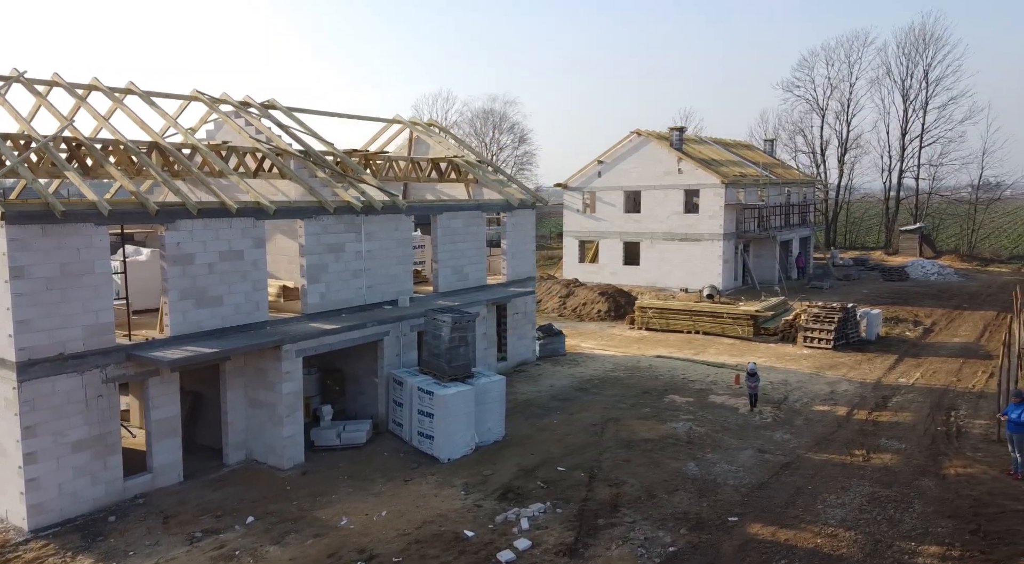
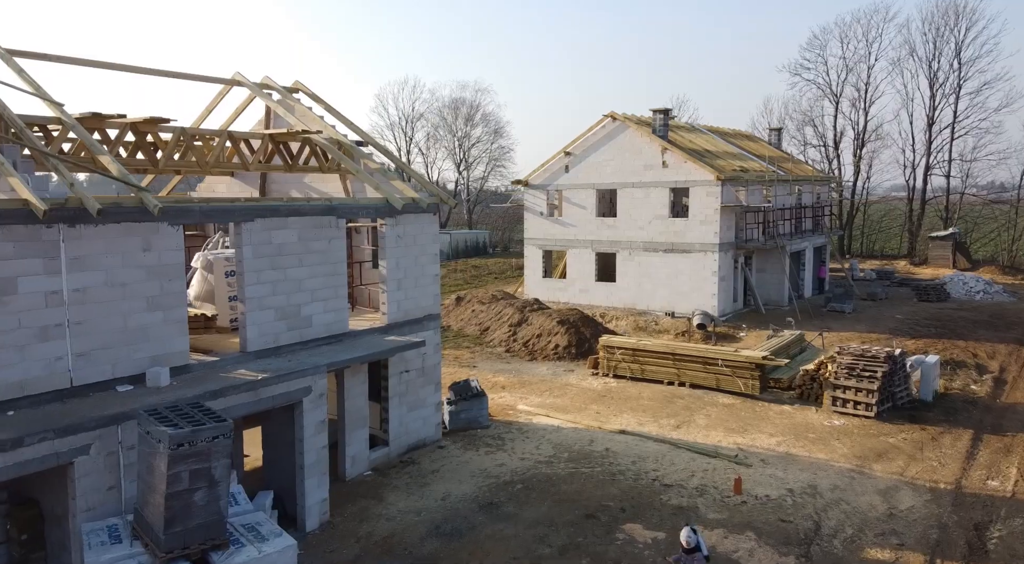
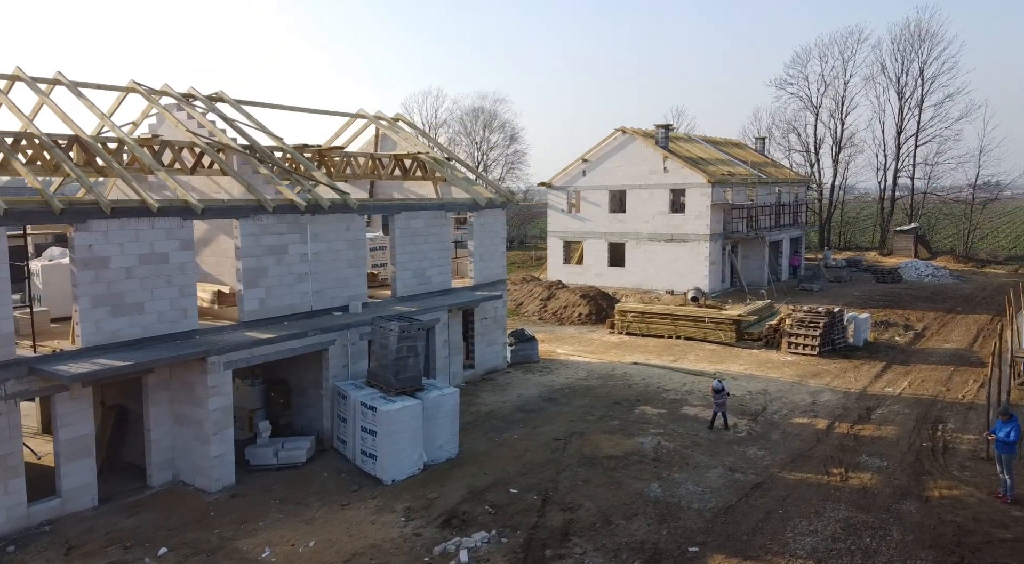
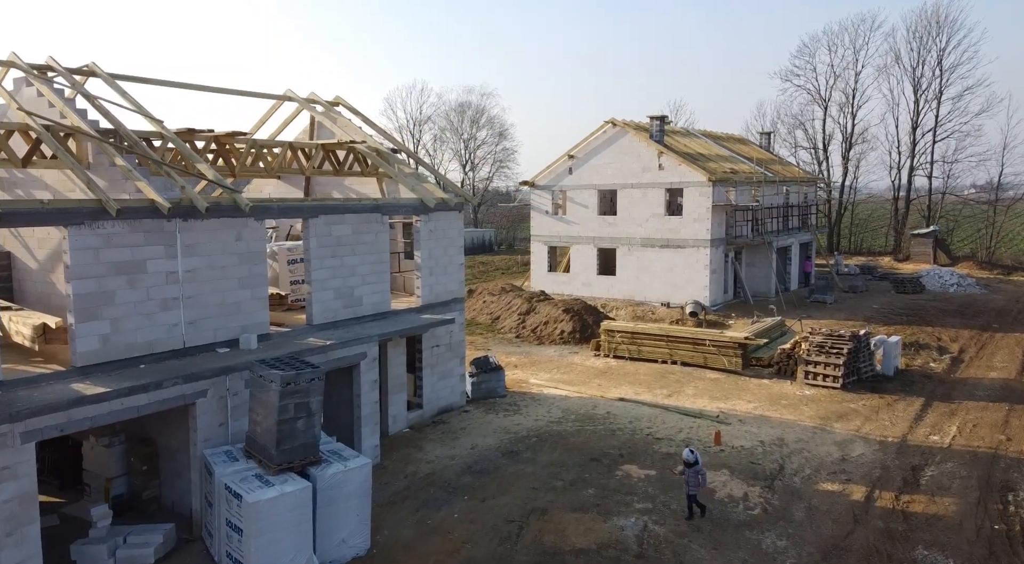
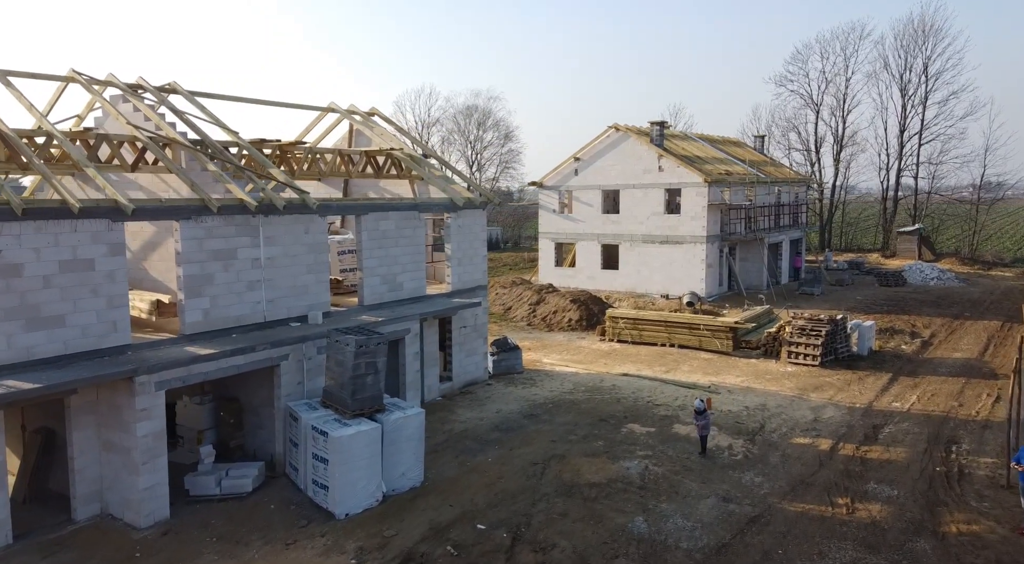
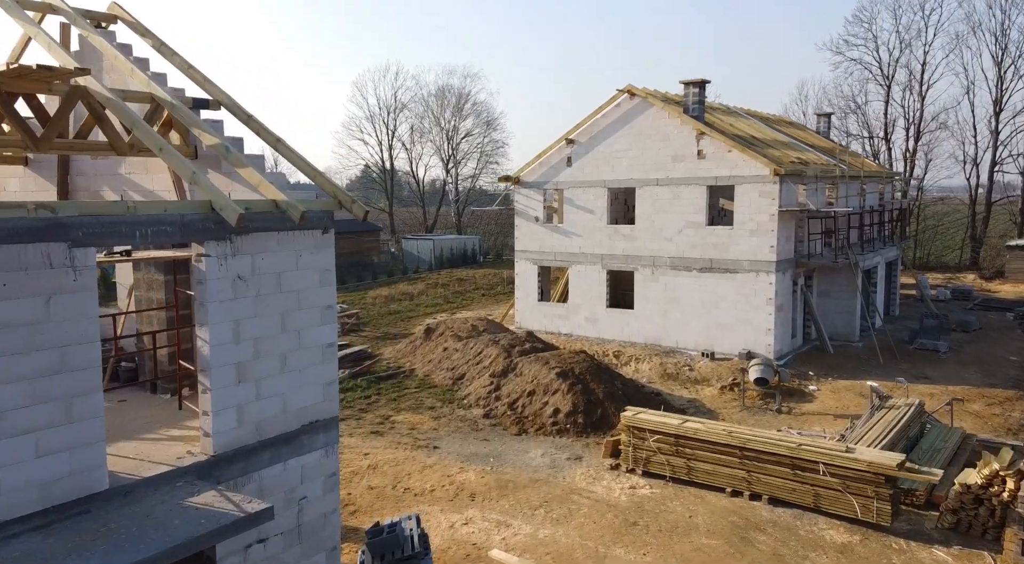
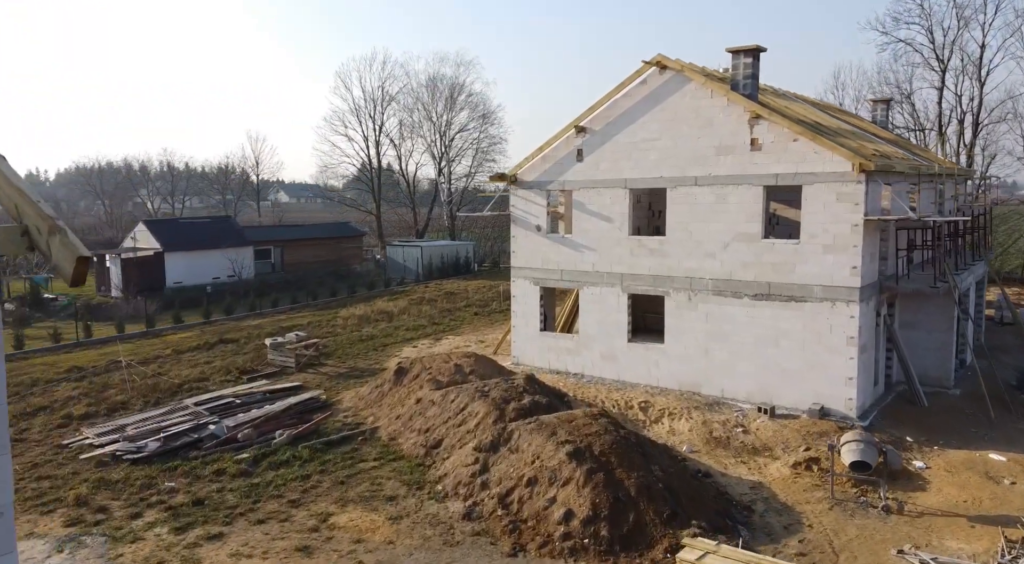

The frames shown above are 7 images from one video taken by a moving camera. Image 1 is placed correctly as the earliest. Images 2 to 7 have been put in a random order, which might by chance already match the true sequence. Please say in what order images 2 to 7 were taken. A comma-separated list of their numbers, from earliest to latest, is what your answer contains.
3, 5, 4, 2, 6, 7
